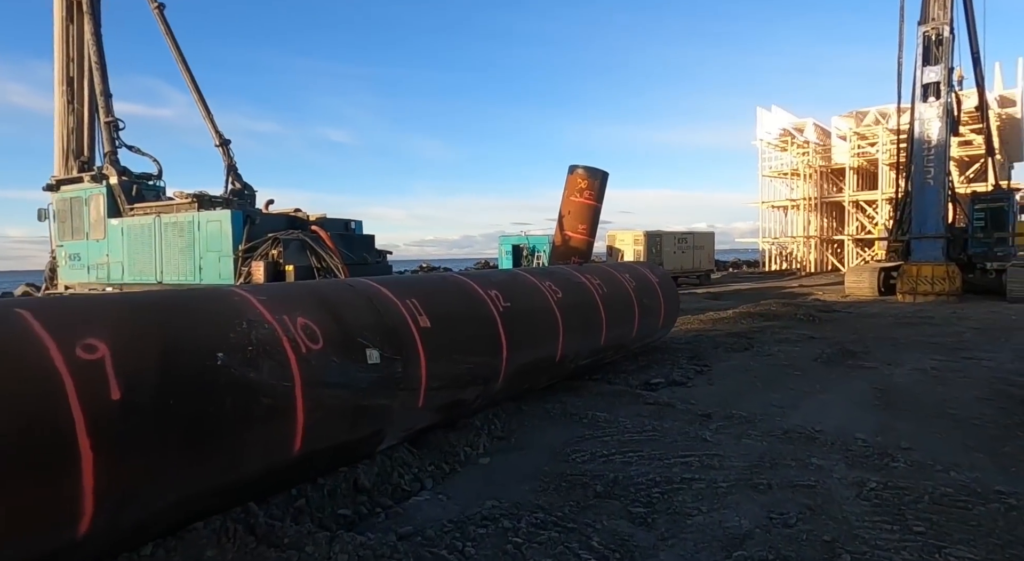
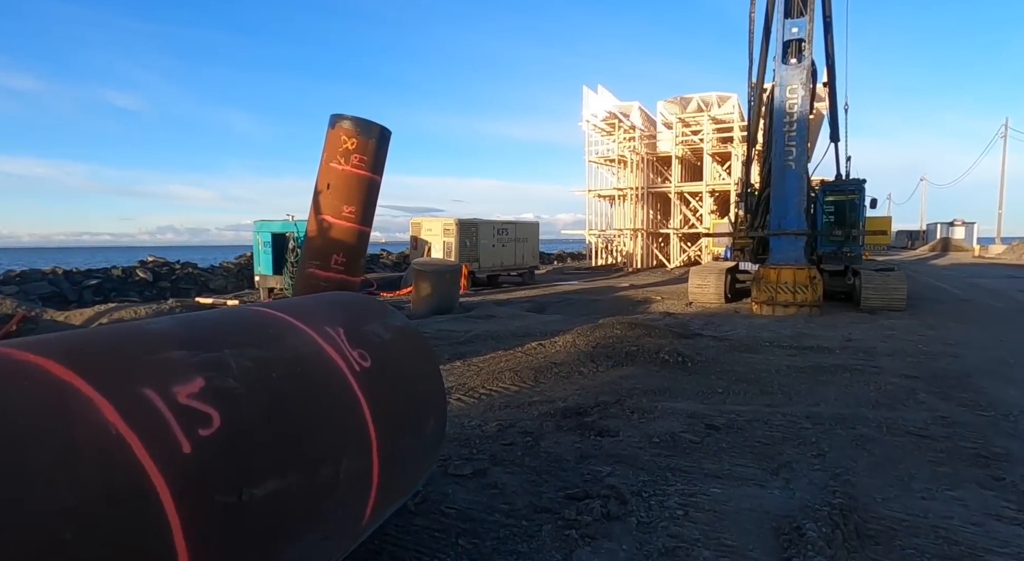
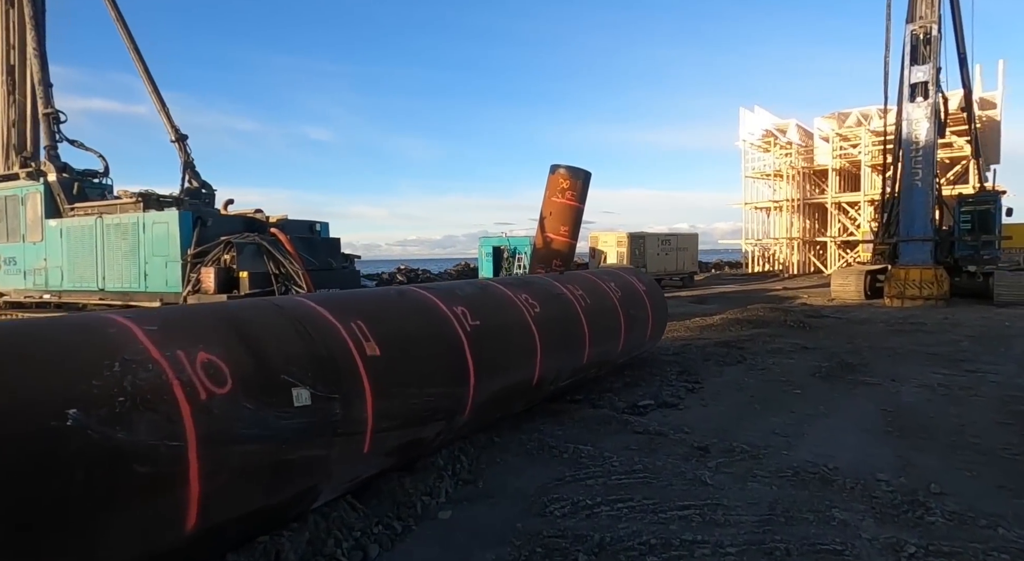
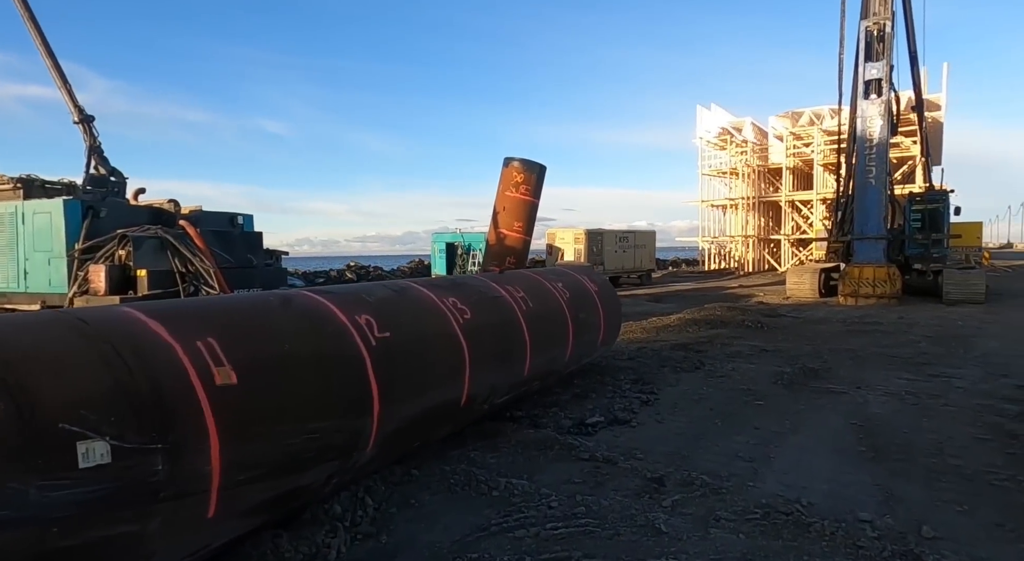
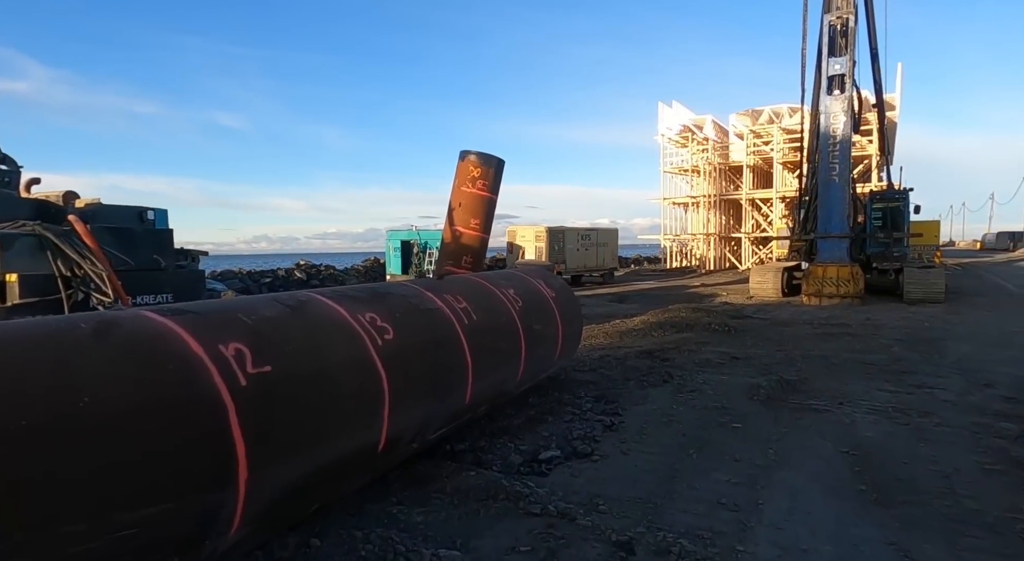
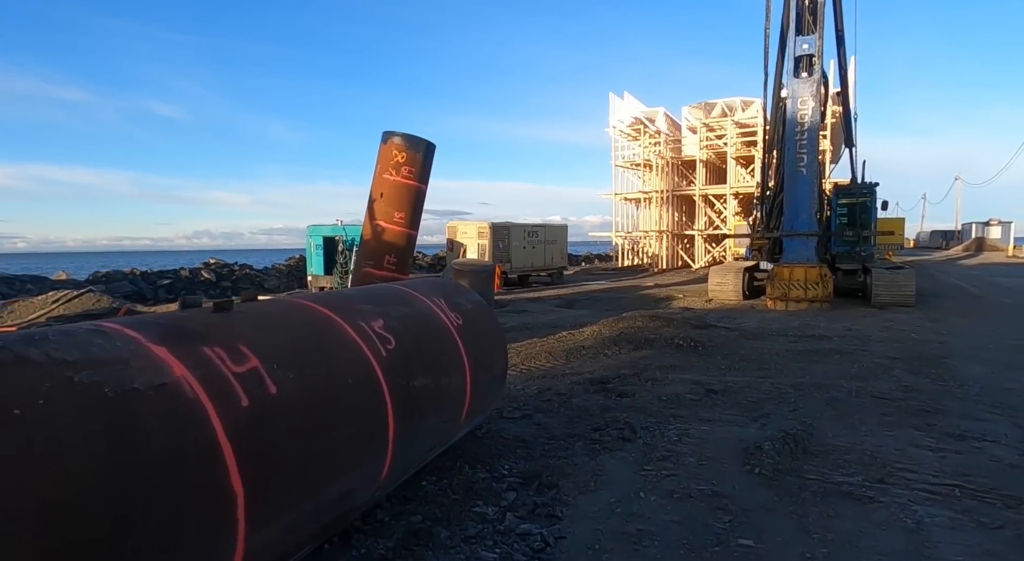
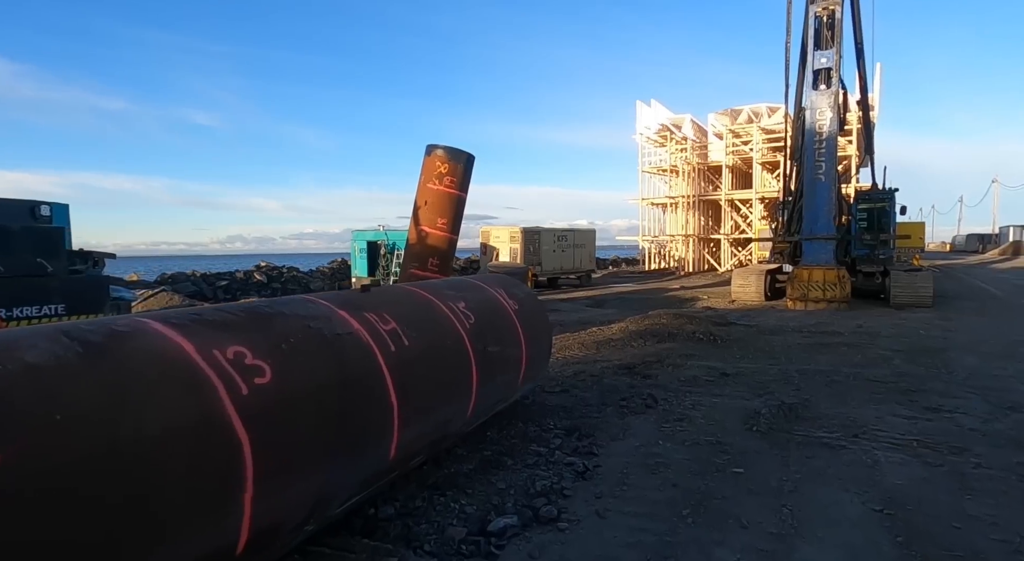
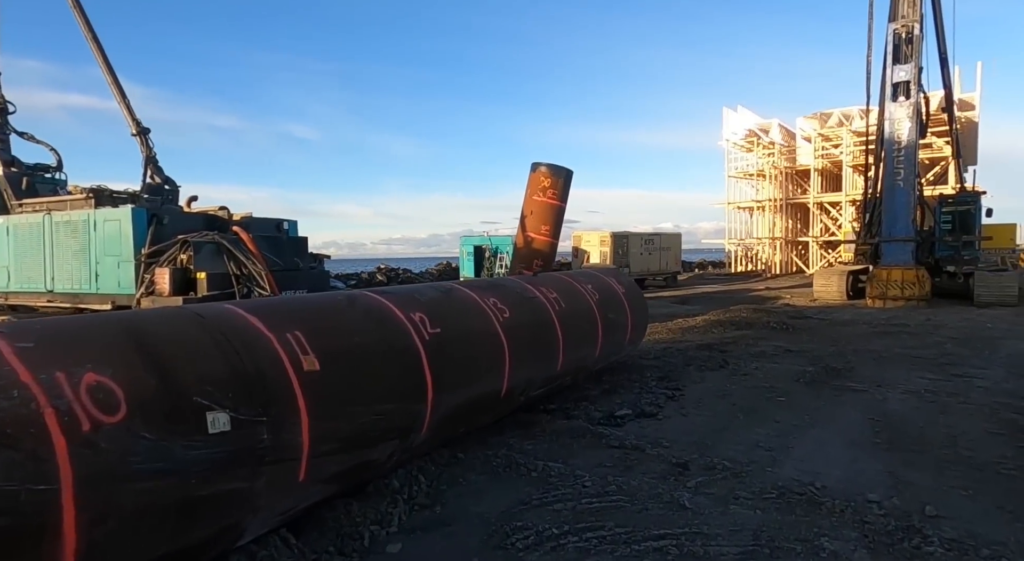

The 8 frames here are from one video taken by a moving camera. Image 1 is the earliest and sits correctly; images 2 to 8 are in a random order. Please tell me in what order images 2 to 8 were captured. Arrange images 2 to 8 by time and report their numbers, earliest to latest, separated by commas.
3, 8, 4, 5, 7, 6, 2
